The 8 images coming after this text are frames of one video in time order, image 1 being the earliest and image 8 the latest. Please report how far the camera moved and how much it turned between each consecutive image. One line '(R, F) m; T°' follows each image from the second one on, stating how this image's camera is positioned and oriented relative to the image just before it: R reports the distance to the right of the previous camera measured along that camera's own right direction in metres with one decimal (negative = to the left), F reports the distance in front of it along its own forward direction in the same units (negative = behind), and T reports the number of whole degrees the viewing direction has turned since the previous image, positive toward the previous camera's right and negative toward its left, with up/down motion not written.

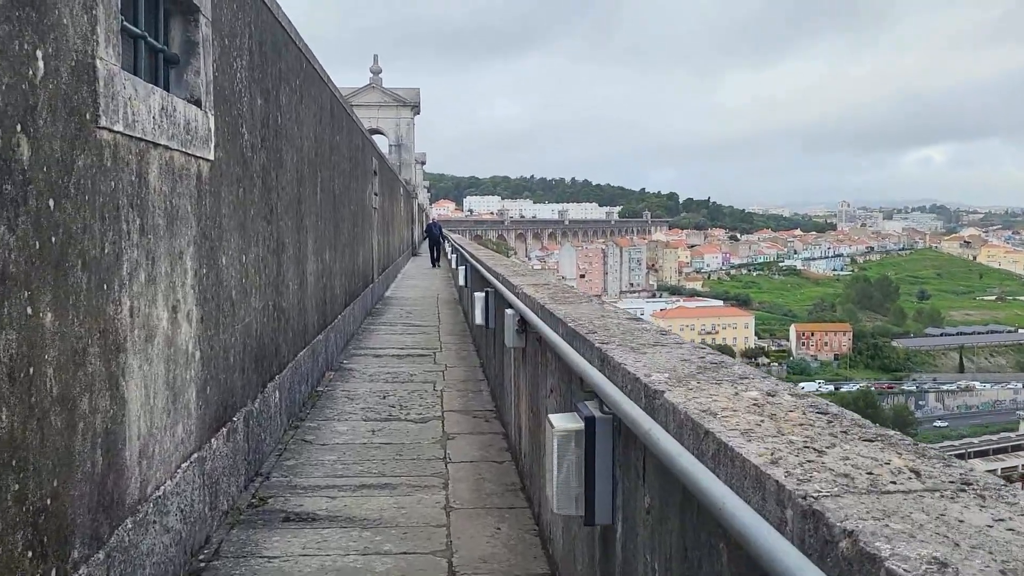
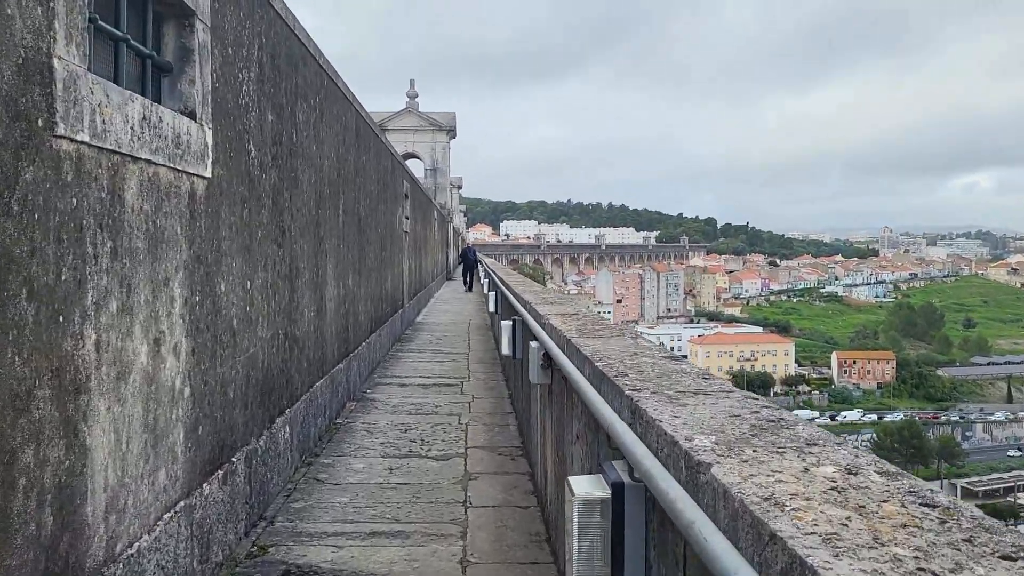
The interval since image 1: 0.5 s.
(0.0, +0.3) m; -2°
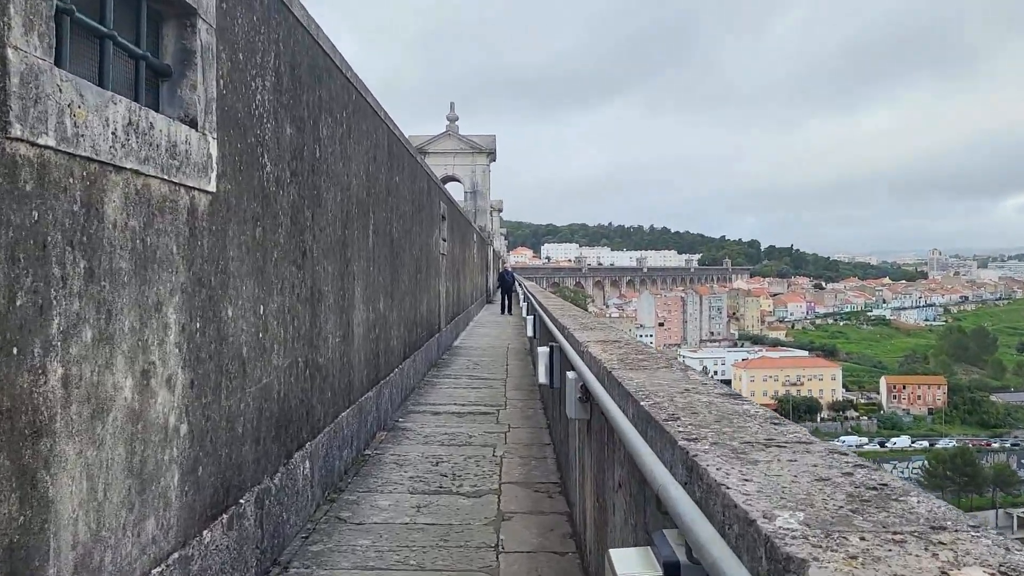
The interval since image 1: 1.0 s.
(0.0, +0.3) m; -3°
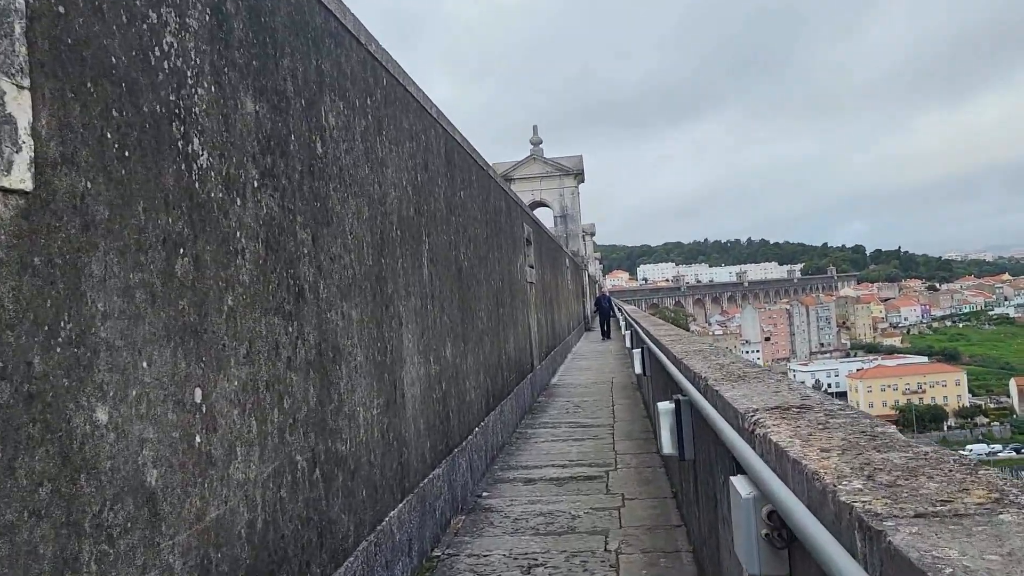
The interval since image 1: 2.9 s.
(0.0, +1.3) m; -6°
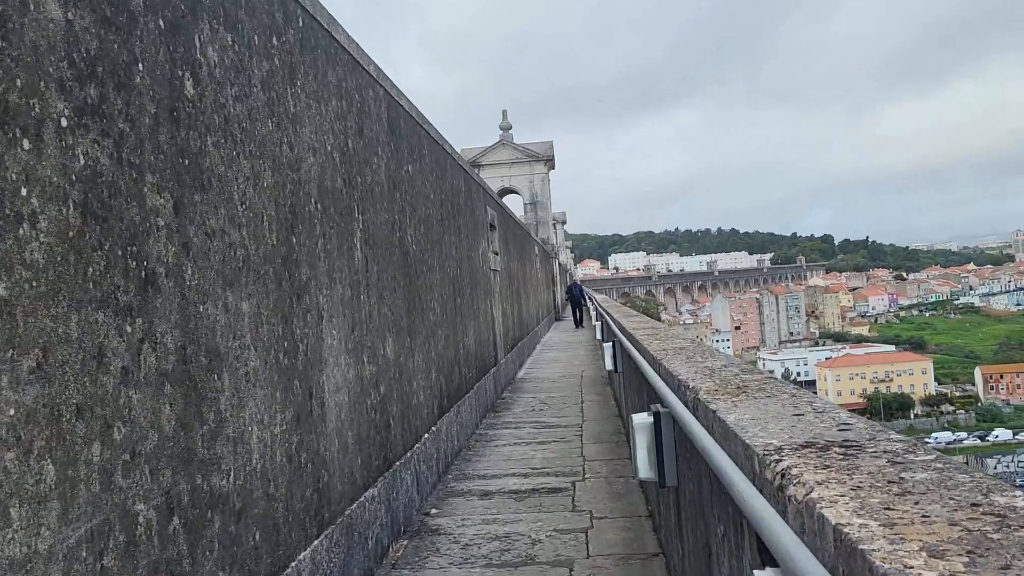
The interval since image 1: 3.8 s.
(+0.1, +0.6) m; +2°
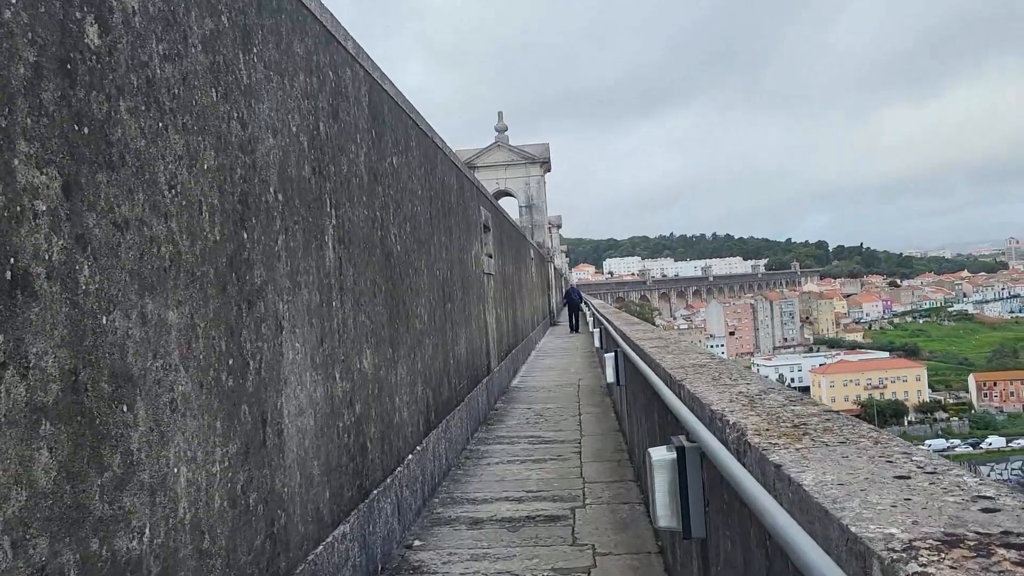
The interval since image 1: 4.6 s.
(0.0, +0.4) m; 0°
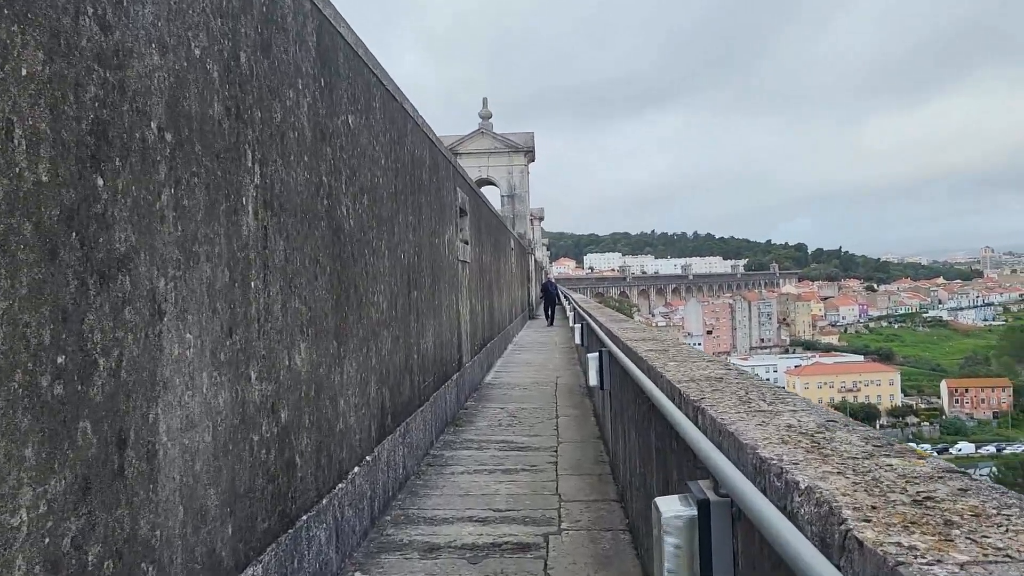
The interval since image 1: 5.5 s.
(0.0, +0.6) m; +1°
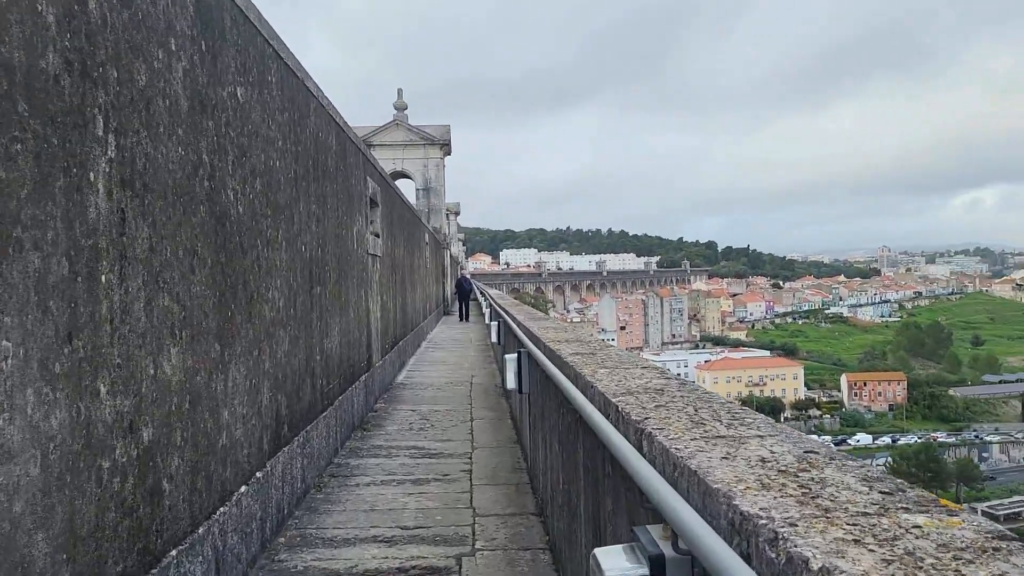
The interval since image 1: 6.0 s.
(0.0, +0.3) m; +5°
